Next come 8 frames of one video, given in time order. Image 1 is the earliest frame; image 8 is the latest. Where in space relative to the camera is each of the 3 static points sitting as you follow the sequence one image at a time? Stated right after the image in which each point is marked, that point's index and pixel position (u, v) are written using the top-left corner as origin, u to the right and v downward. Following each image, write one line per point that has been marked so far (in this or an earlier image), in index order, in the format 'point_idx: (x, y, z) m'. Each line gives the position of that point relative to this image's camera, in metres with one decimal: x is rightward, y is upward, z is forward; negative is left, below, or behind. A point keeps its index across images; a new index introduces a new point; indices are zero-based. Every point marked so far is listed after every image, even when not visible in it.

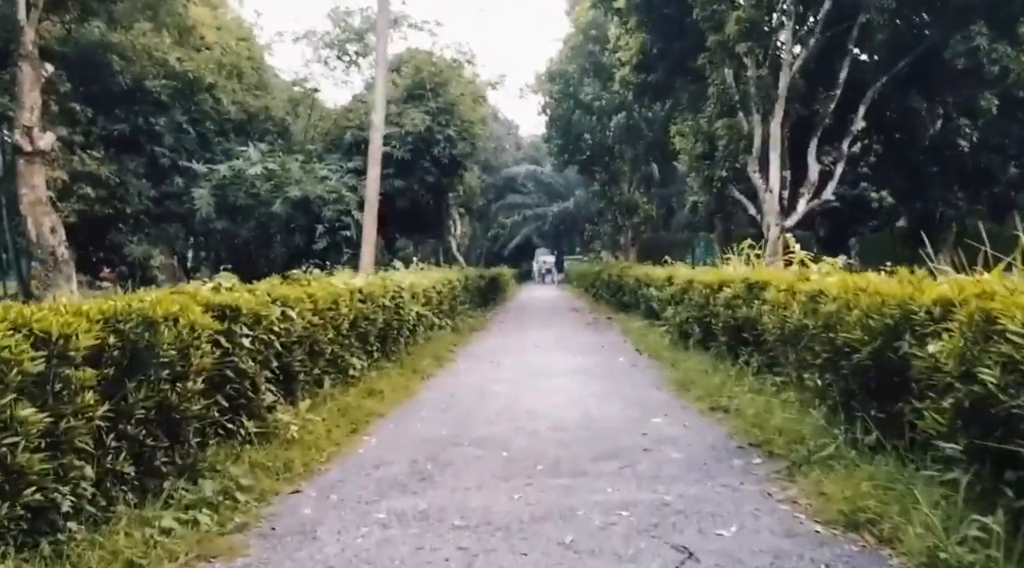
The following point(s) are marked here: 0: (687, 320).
0: (+2.0, -0.4, +11.8) m
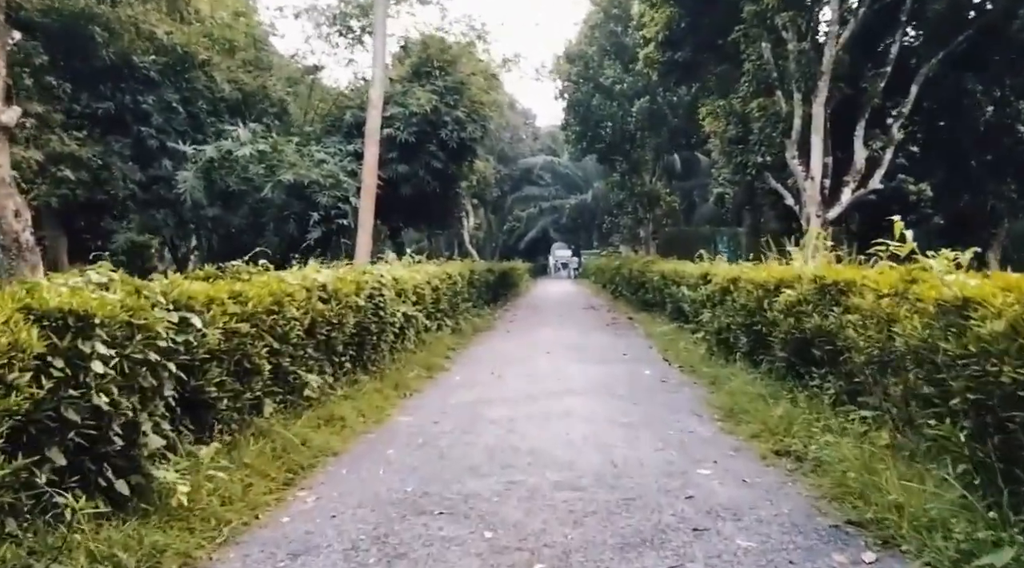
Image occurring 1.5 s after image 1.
0: (+2.1, -0.4, +9.7) m
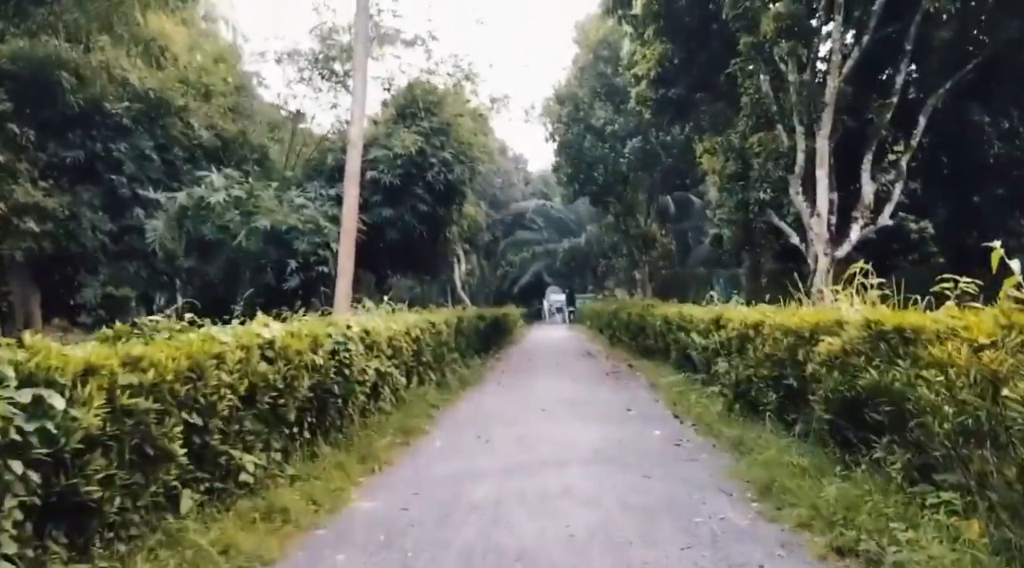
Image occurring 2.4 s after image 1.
0: (+2.0, -0.8, +8.4) m
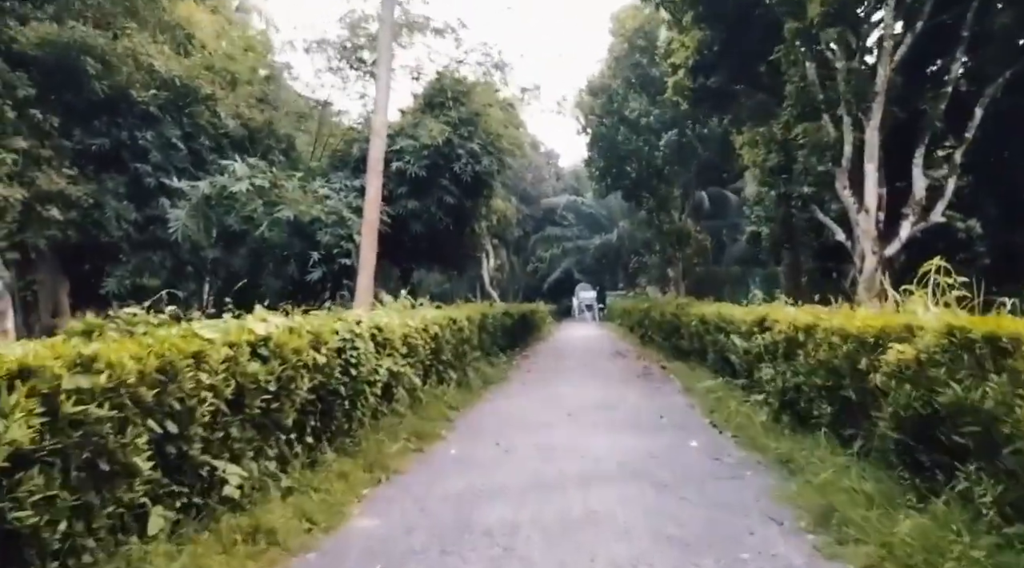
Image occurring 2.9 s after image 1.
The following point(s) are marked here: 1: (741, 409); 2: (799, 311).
0: (+2.2, -0.8, +7.6) m
1: (+2.1, -1.2, +9.5) m
2: (+2.4, -0.2, +8.7) m
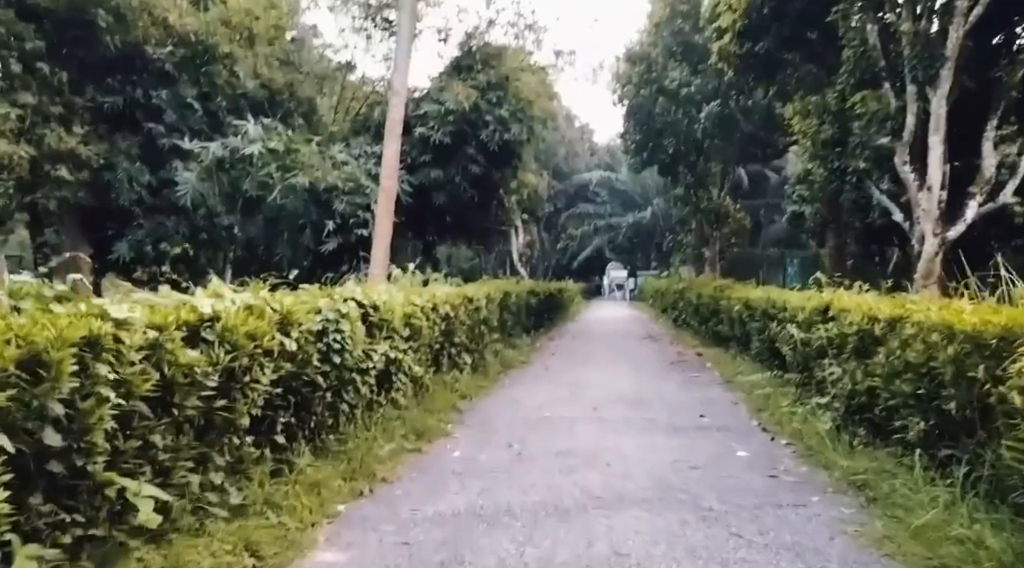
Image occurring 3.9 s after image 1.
0: (+2.2, -0.7, +6.3) m
1: (+2.3, -1.0, +8.2) m
2: (+2.6, -0.1, +7.4) m
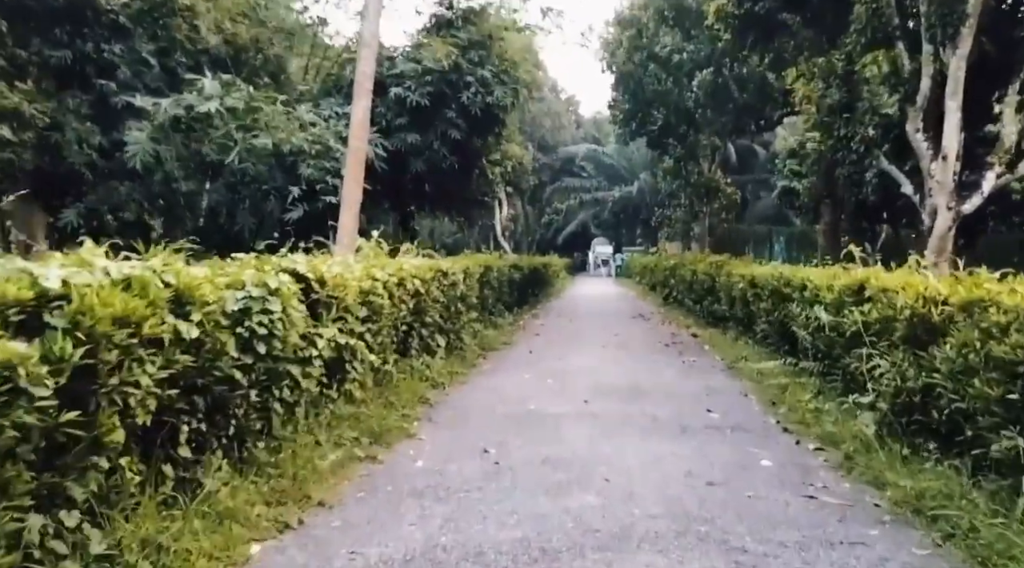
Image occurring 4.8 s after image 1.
0: (+2.1, -0.6, +5.0) m
1: (+2.1, -0.9, +7.0) m
2: (+2.4, 0.0, +6.1) m
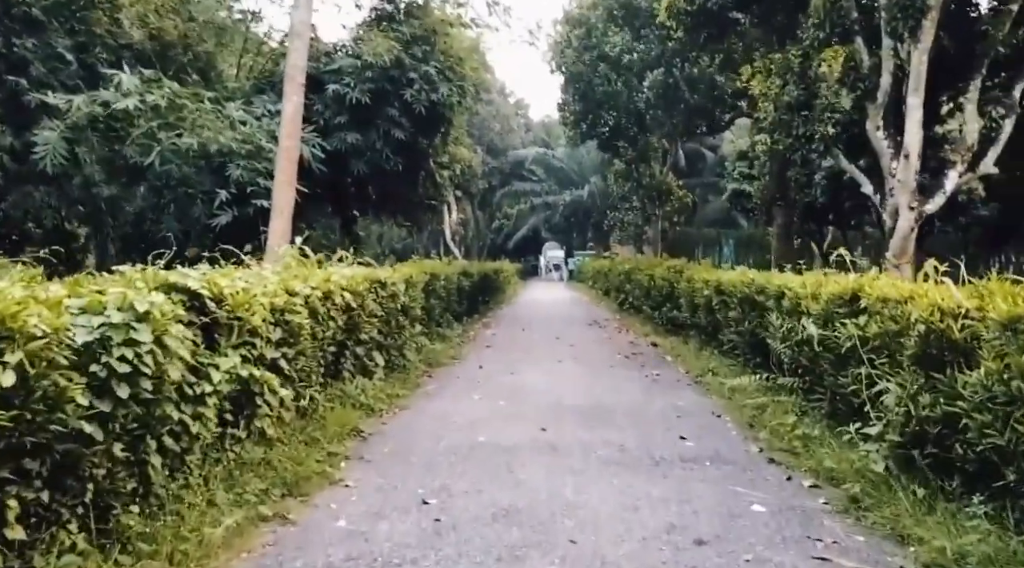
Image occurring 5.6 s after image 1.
0: (+1.9, -0.6, +4.1) m
1: (+1.8, -0.9, +6.0) m
2: (+2.2, 0.0, +5.2) m
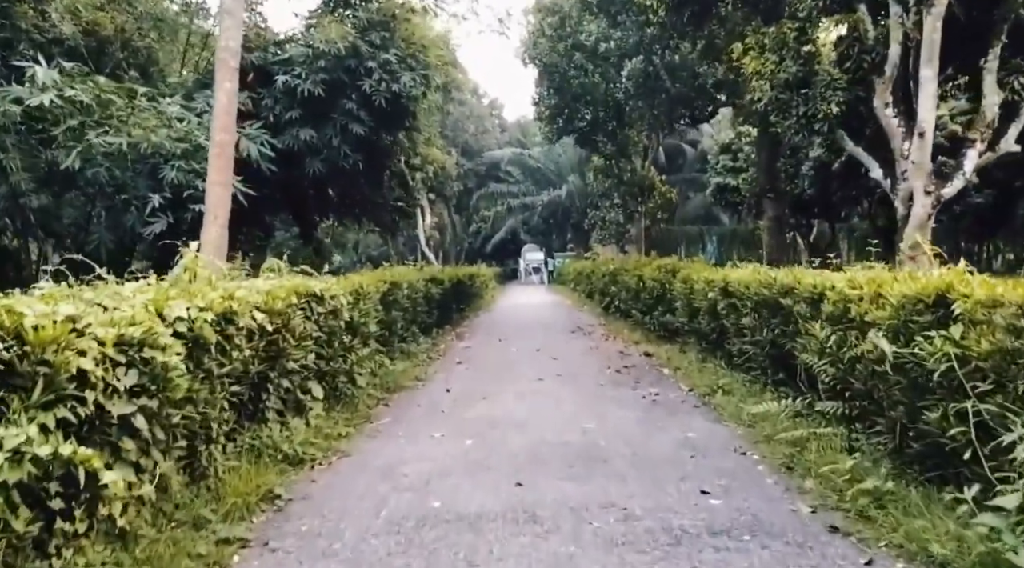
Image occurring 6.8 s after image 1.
0: (+1.8, -0.6, +2.4) m
1: (+1.6, -0.9, +4.4) m
2: (+2.0, 0.0, +3.5) m
